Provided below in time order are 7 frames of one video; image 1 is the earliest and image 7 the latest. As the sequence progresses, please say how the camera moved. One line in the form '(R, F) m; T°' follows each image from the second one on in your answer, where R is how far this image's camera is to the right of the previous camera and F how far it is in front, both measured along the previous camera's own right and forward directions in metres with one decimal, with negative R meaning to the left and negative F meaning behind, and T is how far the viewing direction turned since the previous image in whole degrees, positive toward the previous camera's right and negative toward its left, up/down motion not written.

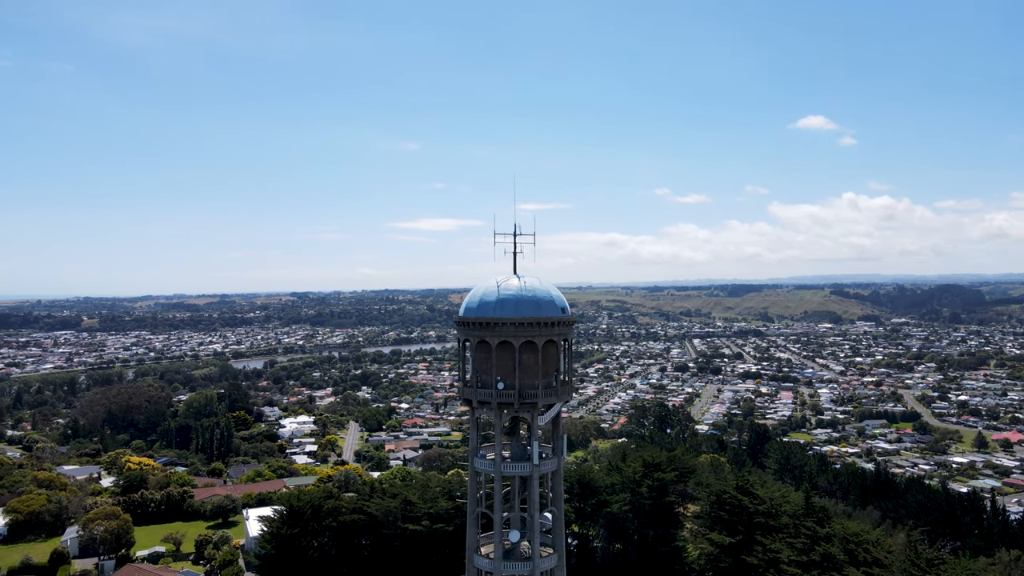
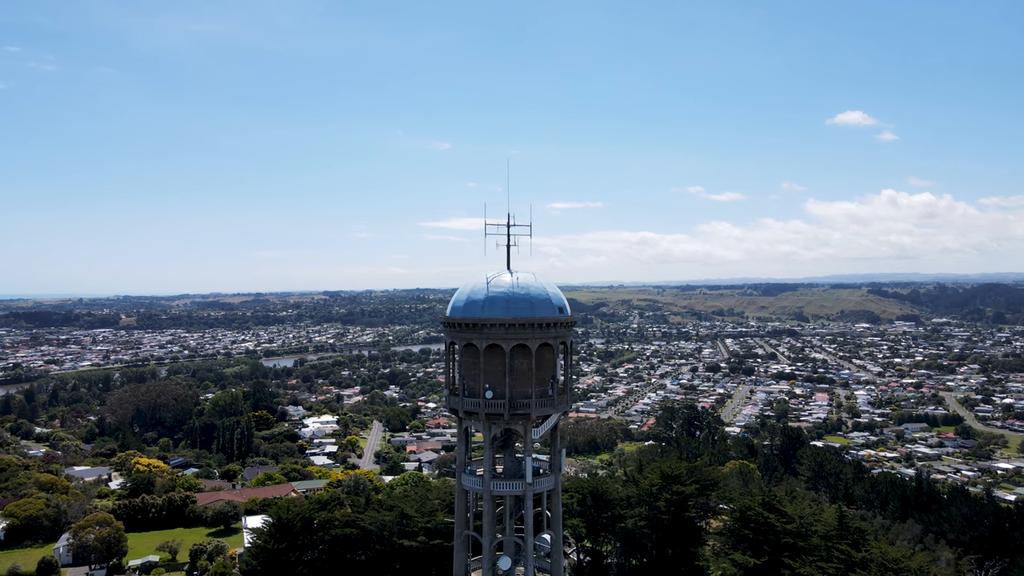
(+1.0, +2.1) m; -2°
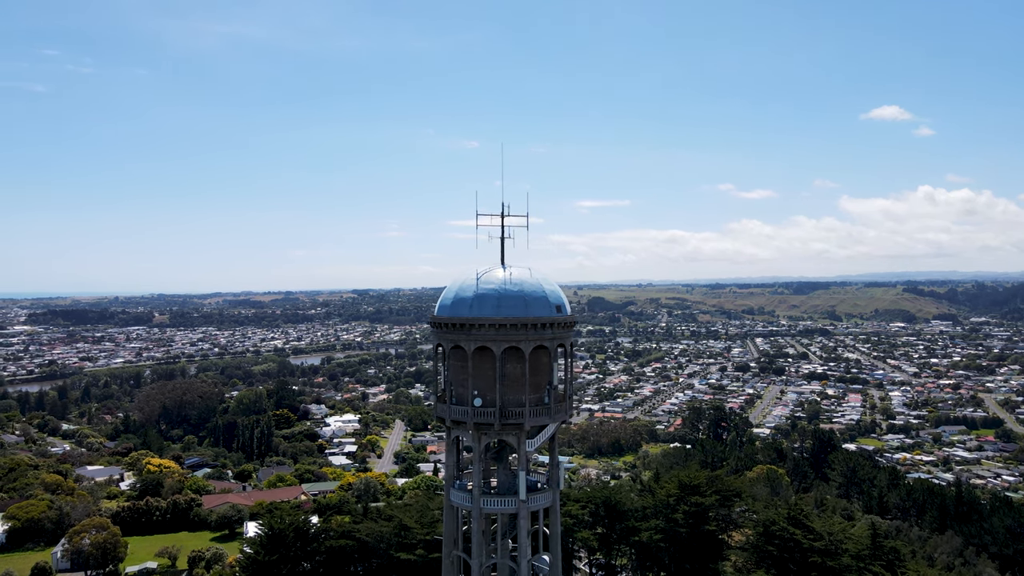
(+0.8, +1.7) m; -2°
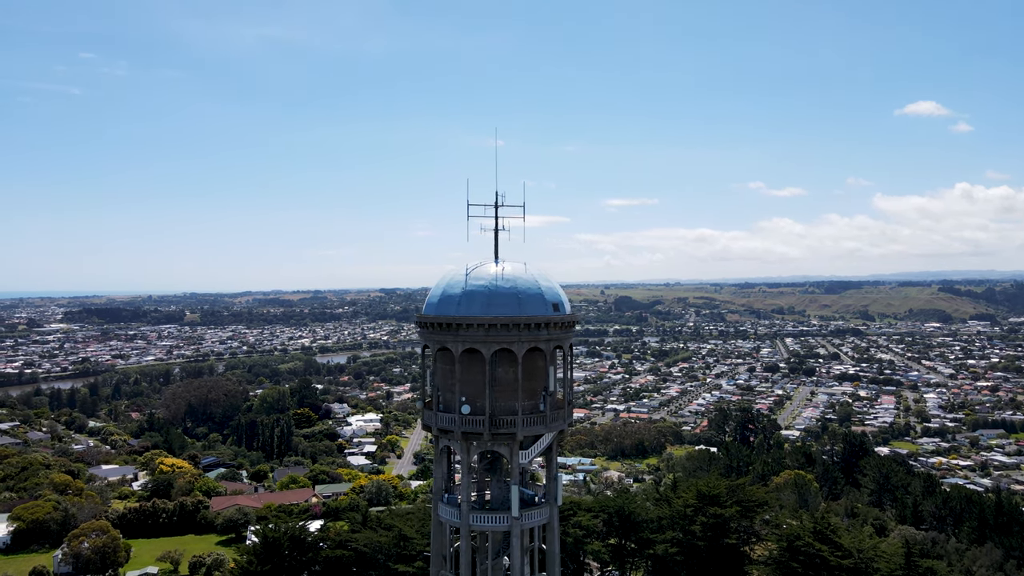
(+0.7, +1.4) m; -2°
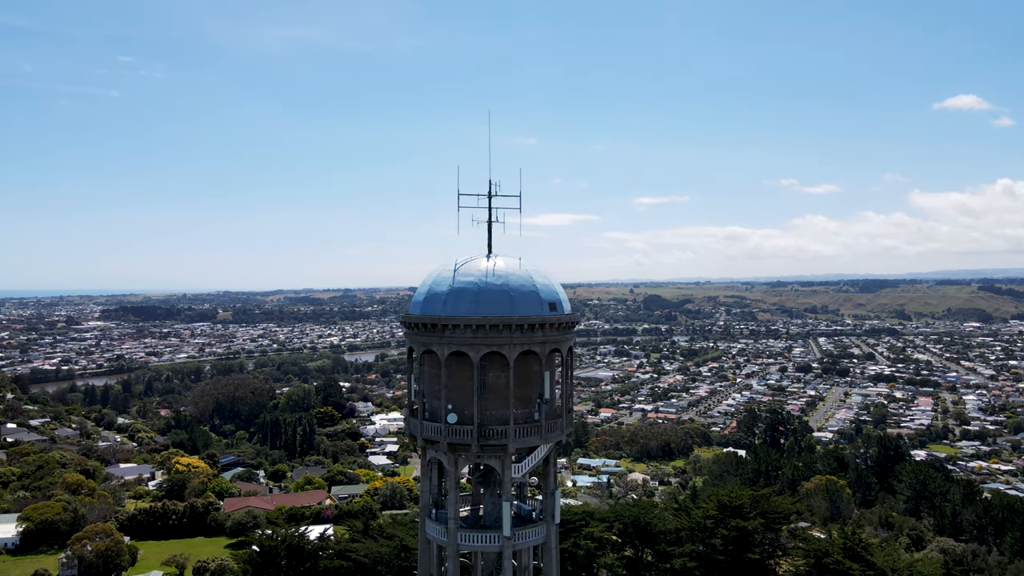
(+0.7, +1.3) m; -2°
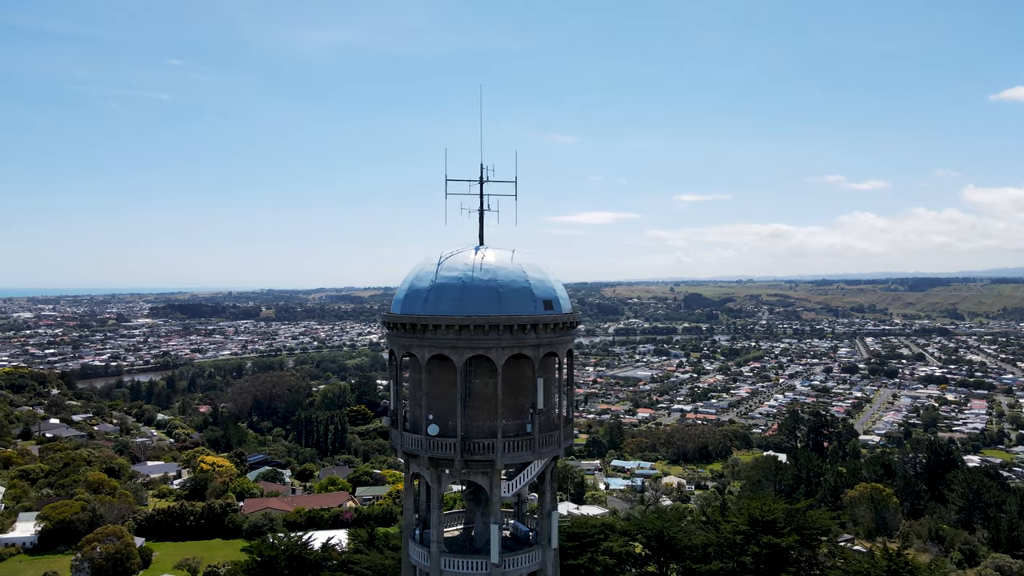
(+0.8, +1.5) m; -3°
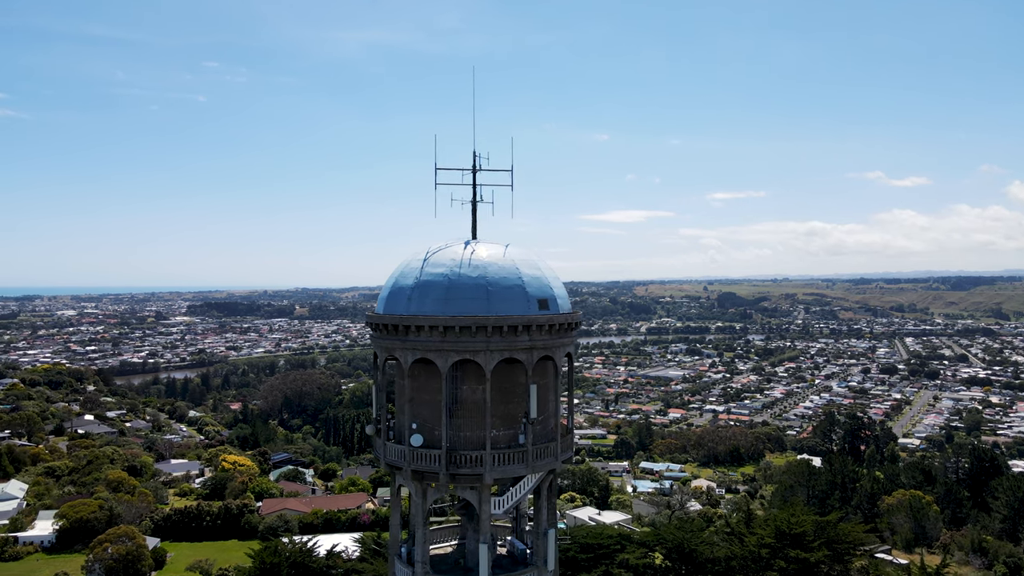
(+0.6, +1.0) m; -3°
